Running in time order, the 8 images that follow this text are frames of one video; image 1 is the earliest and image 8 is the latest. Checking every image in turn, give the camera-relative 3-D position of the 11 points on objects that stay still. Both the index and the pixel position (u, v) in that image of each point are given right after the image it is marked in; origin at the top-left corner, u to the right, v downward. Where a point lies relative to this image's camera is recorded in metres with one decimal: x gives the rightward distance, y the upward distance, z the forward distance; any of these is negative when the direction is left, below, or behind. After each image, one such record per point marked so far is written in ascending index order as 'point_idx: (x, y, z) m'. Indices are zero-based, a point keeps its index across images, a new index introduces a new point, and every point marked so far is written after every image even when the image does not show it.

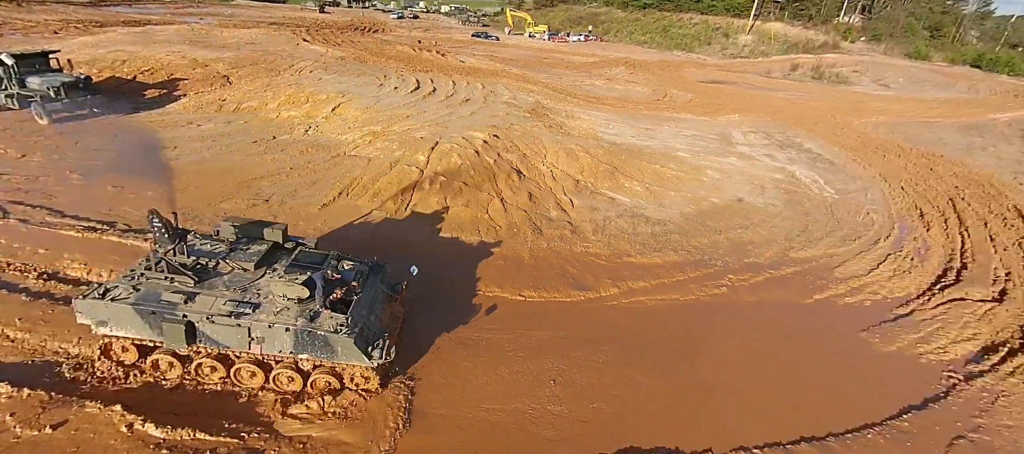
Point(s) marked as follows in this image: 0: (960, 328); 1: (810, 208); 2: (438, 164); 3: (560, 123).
0: (+9.8, -2.2, +9.4) m
1: (+10.1, +0.6, +14.7) m
2: (-2.3, +1.9, +13.4) m
3: (+2.2, +4.7, +19.5) m
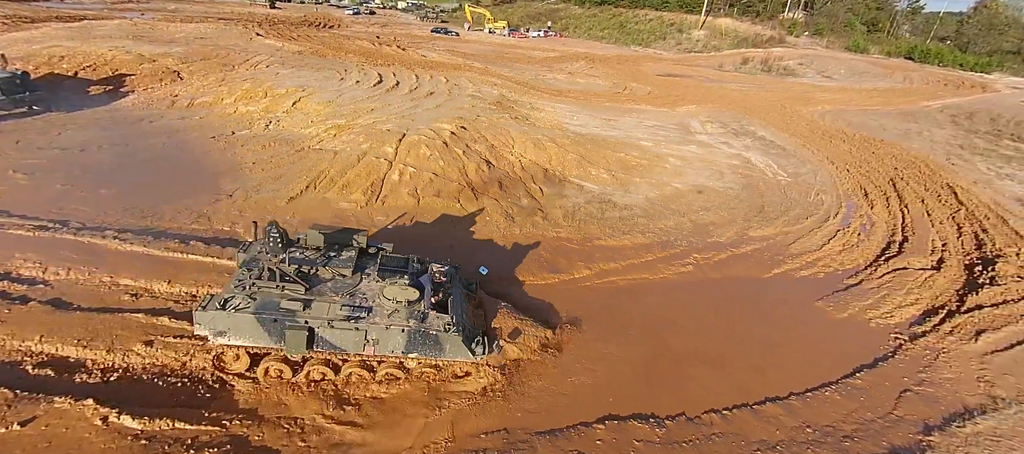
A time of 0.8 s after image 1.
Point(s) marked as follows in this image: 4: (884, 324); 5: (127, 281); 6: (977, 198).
0: (+9.3, -1.6, +10.3) m
1: (+9.0, +1.3, +15.6) m
2: (-3.3, +2.2, +13.4) m
3: (+0.7, +5.1, +19.8) m
4: (+7.9, -2.1, +9.4) m
5: (-6.7, -0.9, +7.6) m
6: (+17.3, +1.1, +16.2) m
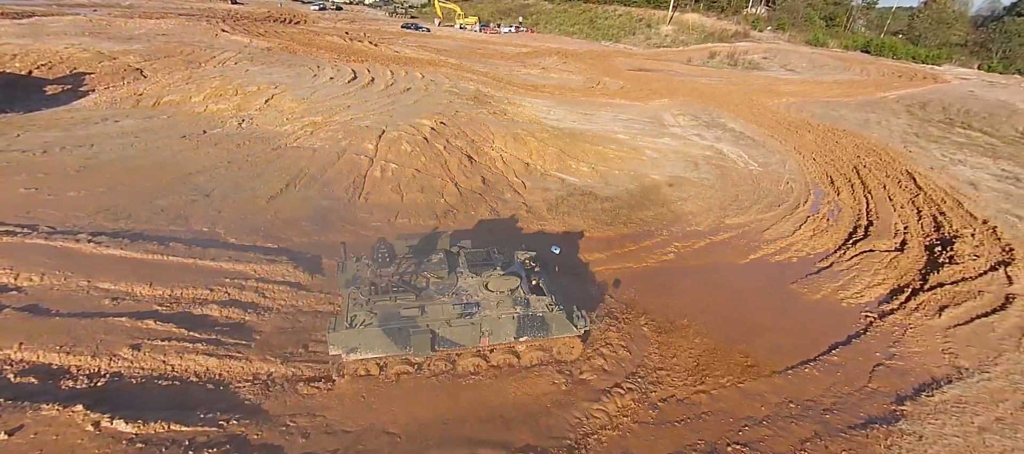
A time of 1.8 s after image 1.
0: (+9.0, -1.2, +10.9) m
1: (+8.4, +1.8, +16.2) m
2: (-3.8, +2.3, +13.3) m
3: (-0.3, +5.4, +19.9) m
4: (+7.7, -1.7, +9.9) m
5: (-6.8, -1.0, +7.3) m
6: (+16.6, +1.8, +17.2) m
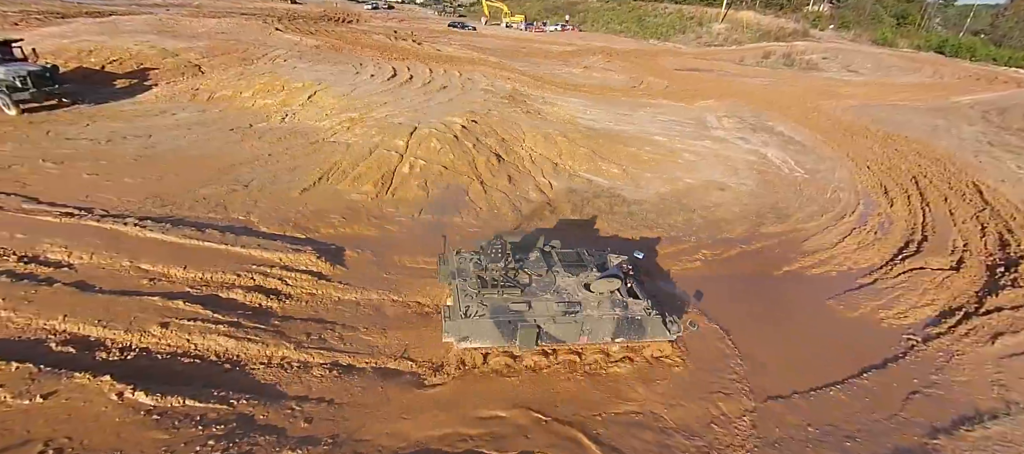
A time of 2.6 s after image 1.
0: (+9.4, -1.5, +10.1) m
1: (+9.4, +1.4, +15.3) m
2: (-3.0, +2.5, +13.6) m
3: (+1.2, +5.4, +19.8) m
4: (+8.0, -2.0, +9.2) m
5: (-6.6, -0.7, +7.9) m
6: (+17.7, +1.1, +15.6) m
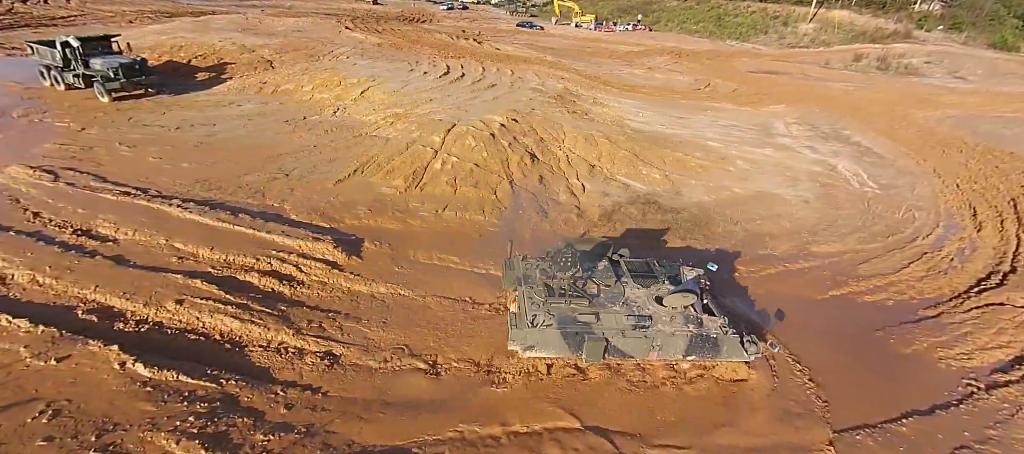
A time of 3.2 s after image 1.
0: (+9.6, -2.2, +8.5) m
1: (+10.5, +0.8, +13.7) m
2: (-1.9, +2.6, +13.6) m
3: (+3.3, +5.2, +19.2) m
4: (+8.1, -2.6, +7.8) m
5: (-6.5, -0.3, +8.5) m
6: (+18.7, -0.1, +12.9) m
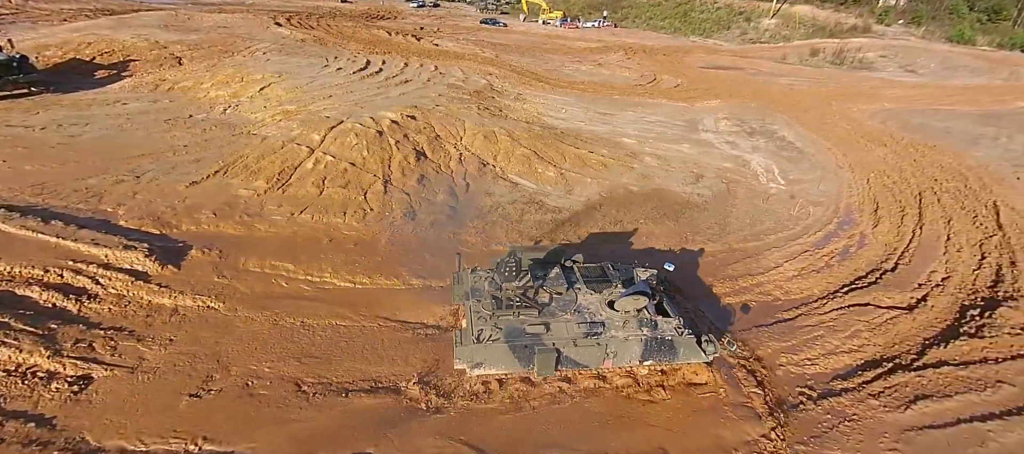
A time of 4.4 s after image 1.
0: (+6.3, -2.1, +8.1) m
1: (+7.0, +0.9, +13.3) m
2: (-5.4, +2.5, +12.9) m
3: (-0.4, +5.2, +18.6) m
4: (+4.9, -2.5, +7.4) m
5: (-9.8, -0.5, +7.6) m
6: (+15.3, +0.1, +12.7) m
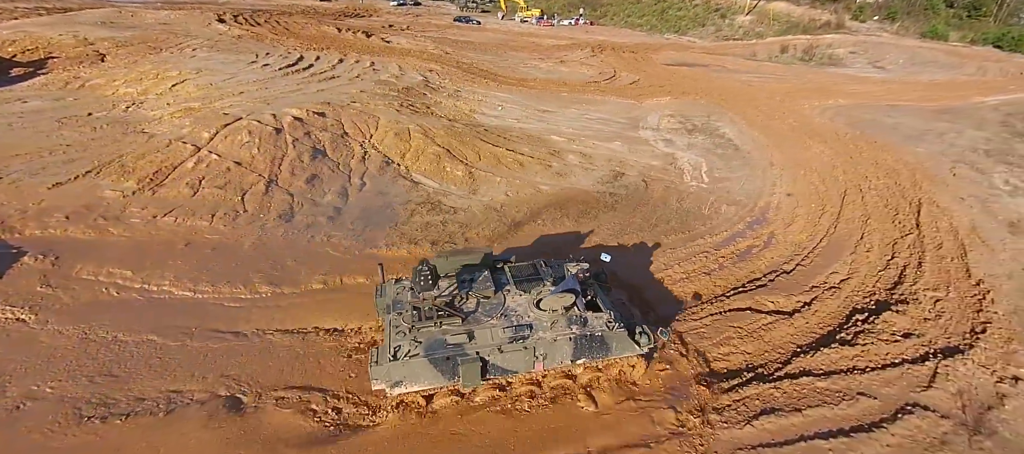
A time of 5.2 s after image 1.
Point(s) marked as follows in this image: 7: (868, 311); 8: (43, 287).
0: (+3.6, -2.1, +7.6) m
1: (+4.2, +0.9, +12.8) m
2: (-8.2, +2.4, +12.3) m
3: (-3.3, +5.1, +18.0) m
4: (+2.1, -2.6, +6.8) m
5: (-12.5, -0.6, +7.0) m
6: (+12.5, +0.2, +12.3) m
7: (+7.1, -1.7, +8.6) m
8: (-8.5, -1.1, +7.8) m
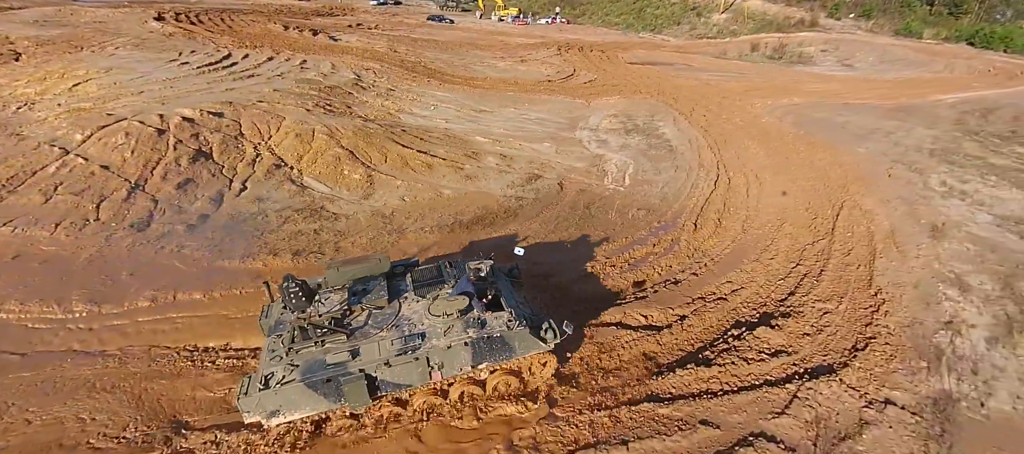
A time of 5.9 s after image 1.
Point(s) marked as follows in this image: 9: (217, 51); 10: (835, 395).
0: (+0.8, -2.3, +6.9) m
1: (+1.4, +0.7, +12.1) m
2: (-11.0, +2.2, +11.5) m
3: (-6.2, +4.9, +17.3) m
4: (-0.6, -2.7, +6.1) m
5: (-15.3, -0.9, +6.2) m
6: (+9.7, +0.1, +11.7) m
7: (+4.4, -1.8, +7.9) m
8: (-11.2, -1.3, +7.1) m
9: (-13.8, +8.3, +20.7) m
10: (+4.9, -2.5, +6.5) m
